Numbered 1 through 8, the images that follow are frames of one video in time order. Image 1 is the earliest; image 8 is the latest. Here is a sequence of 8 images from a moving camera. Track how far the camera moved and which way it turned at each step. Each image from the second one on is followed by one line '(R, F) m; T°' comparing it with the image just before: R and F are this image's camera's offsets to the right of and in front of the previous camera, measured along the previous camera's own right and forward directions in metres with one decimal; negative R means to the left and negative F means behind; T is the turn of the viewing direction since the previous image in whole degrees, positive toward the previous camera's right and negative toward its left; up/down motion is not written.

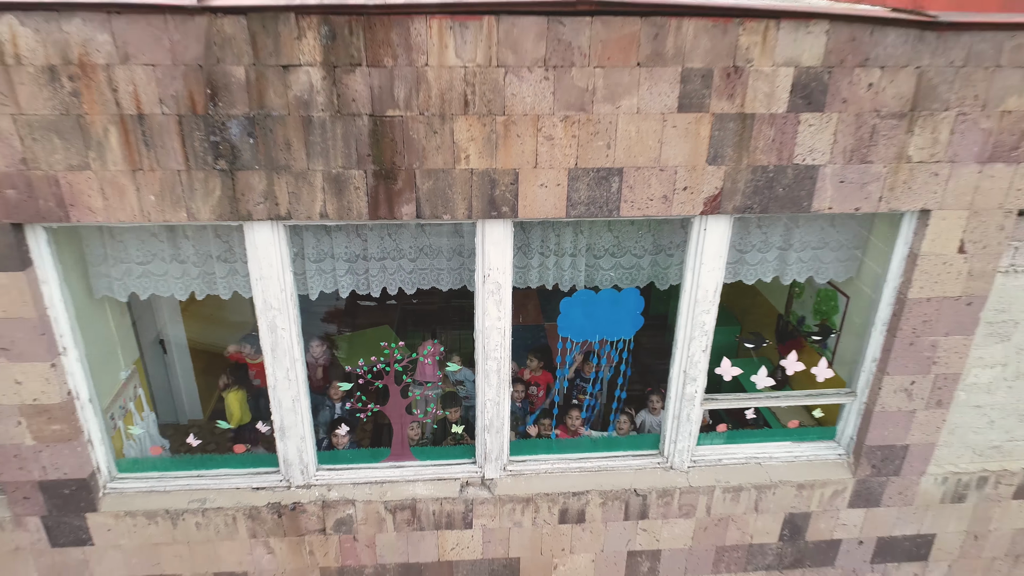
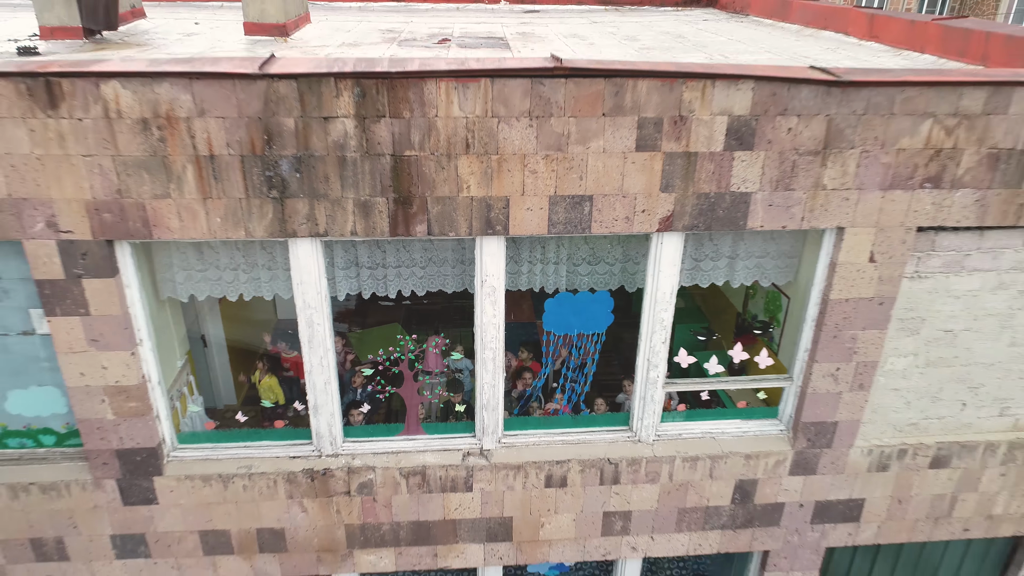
(0.0, -0.7) m; 0°
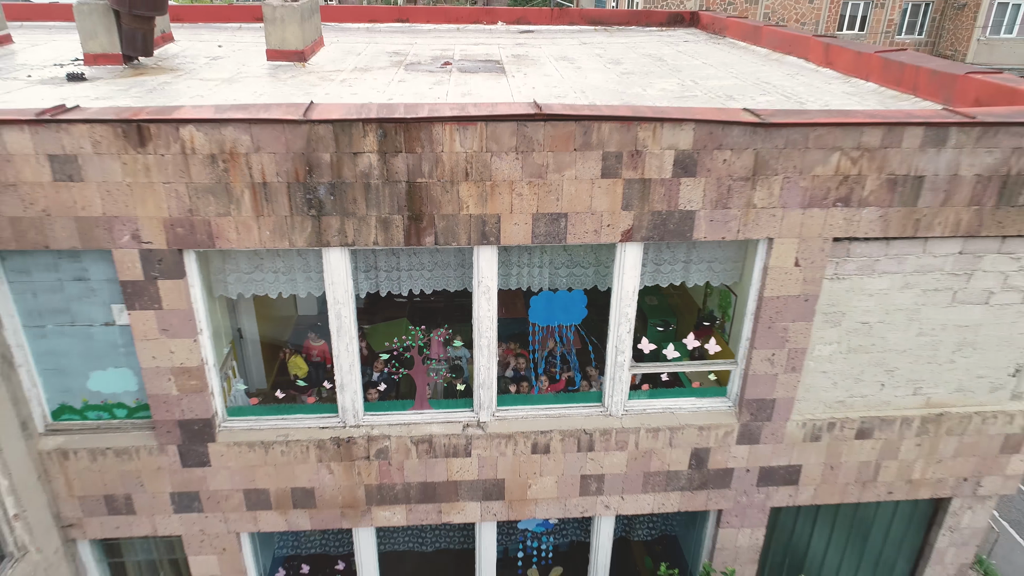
(+0.1, -0.9) m; 0°
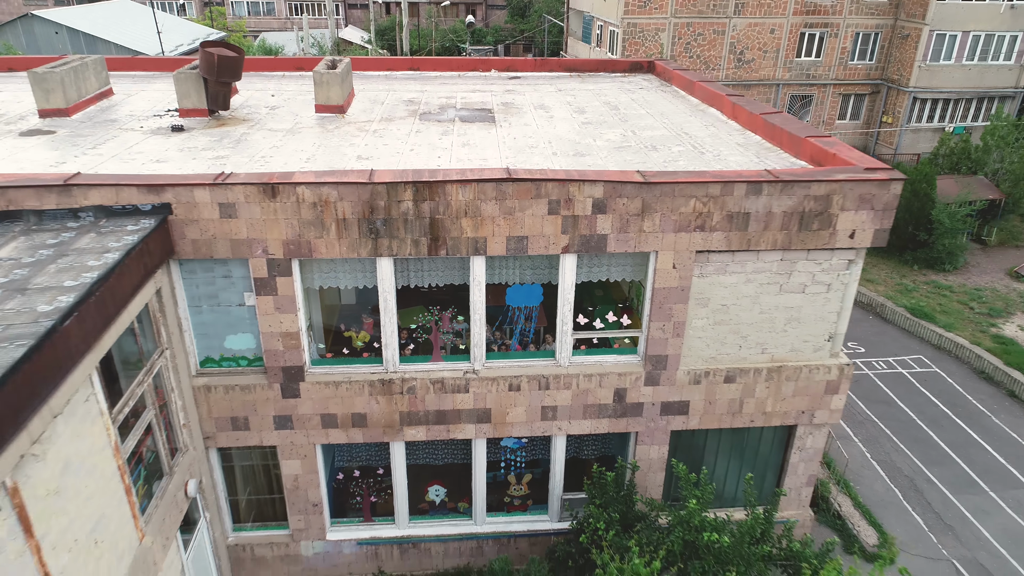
(+0.2, -2.8) m; 0°
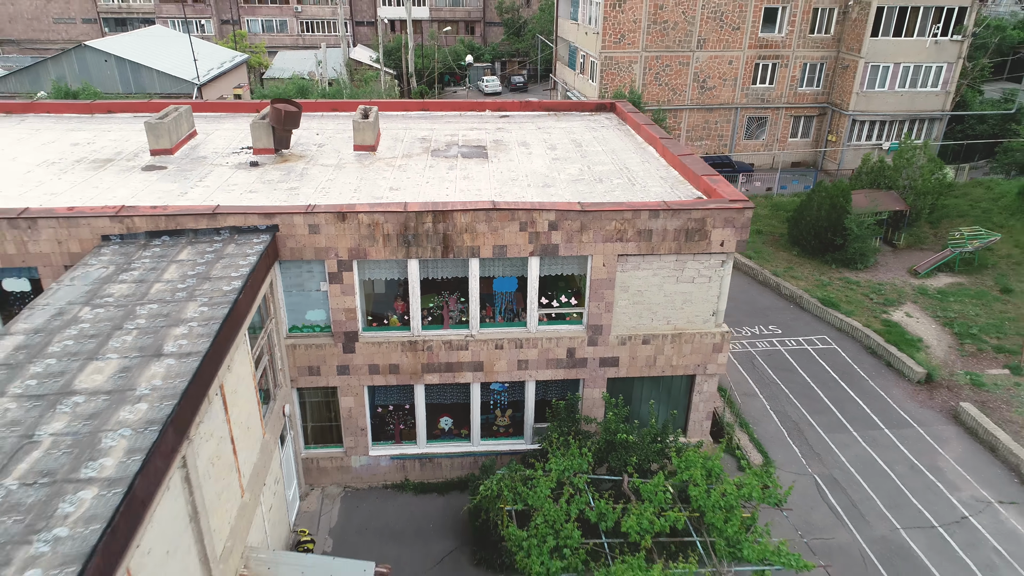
(+0.3, -3.9) m; 0°
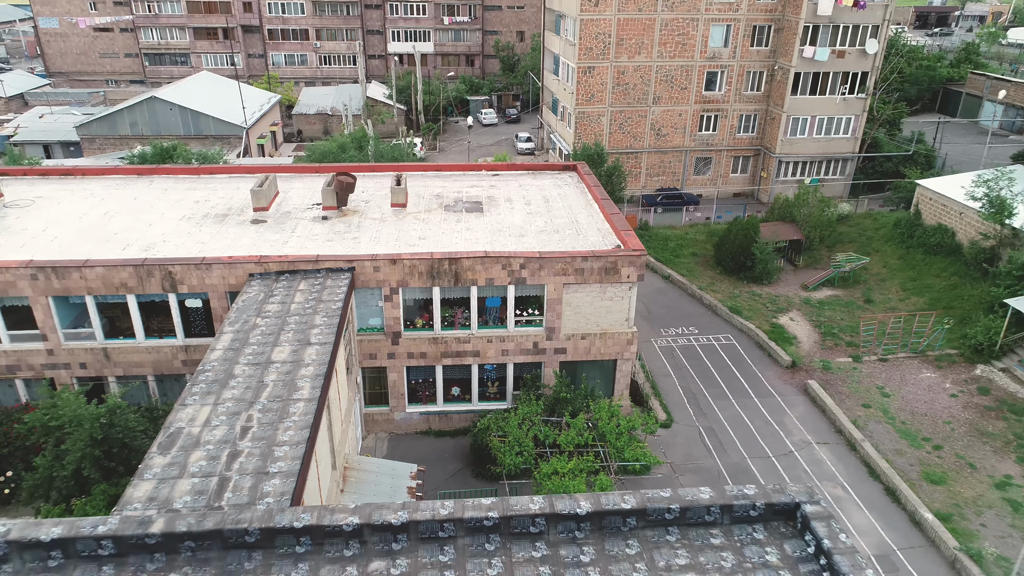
(+0.4, -7.0) m; 0°
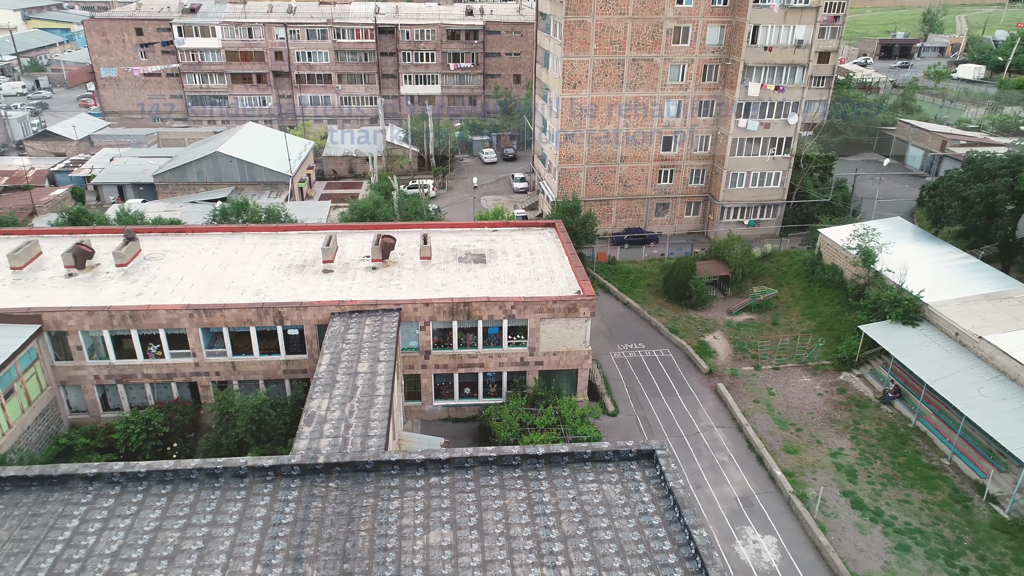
(+0.2, -9.0) m; 0°
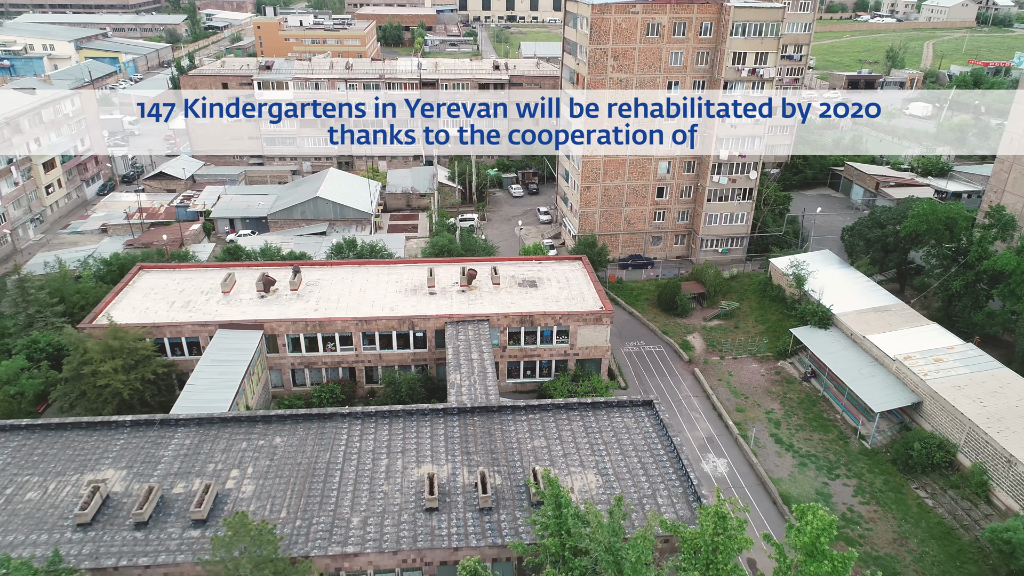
(-3.3, -15.0) m; 0°
